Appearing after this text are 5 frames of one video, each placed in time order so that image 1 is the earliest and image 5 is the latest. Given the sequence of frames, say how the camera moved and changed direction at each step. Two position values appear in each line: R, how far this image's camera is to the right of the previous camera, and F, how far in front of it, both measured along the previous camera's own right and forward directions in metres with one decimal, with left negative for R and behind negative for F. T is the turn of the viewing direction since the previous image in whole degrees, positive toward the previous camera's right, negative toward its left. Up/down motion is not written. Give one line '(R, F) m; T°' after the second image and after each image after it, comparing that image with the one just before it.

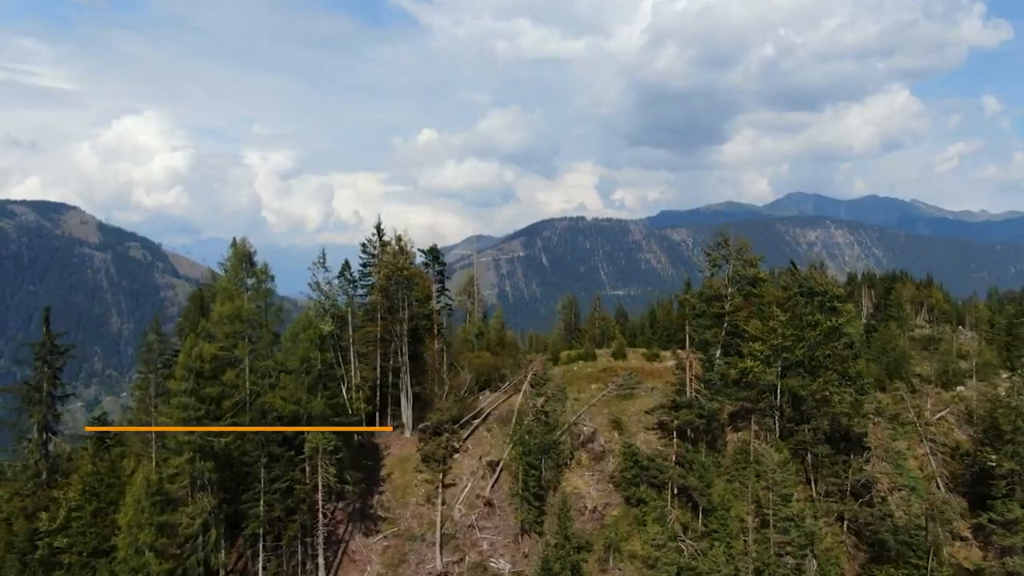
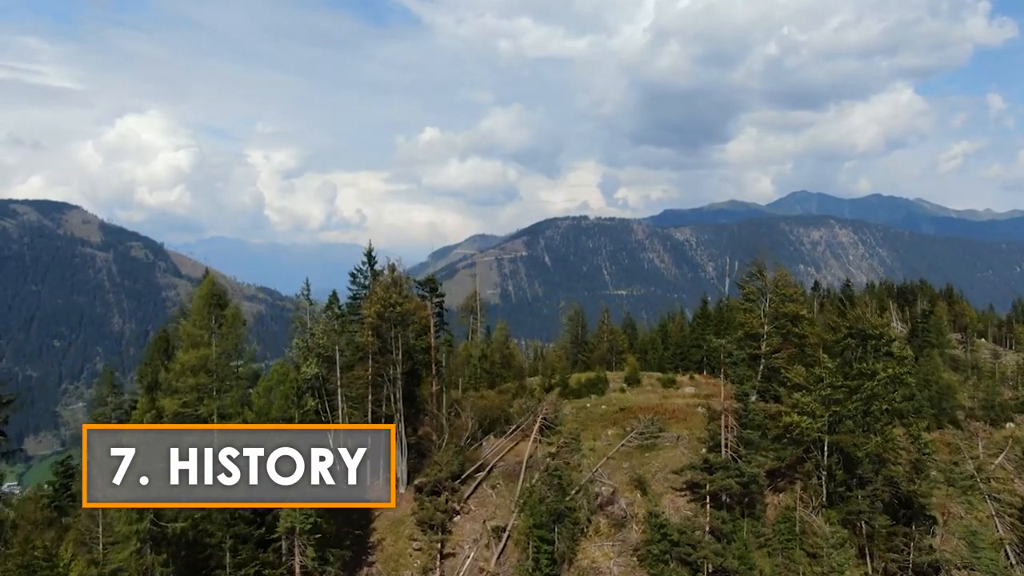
(-0.1, +1.7) m; 0°
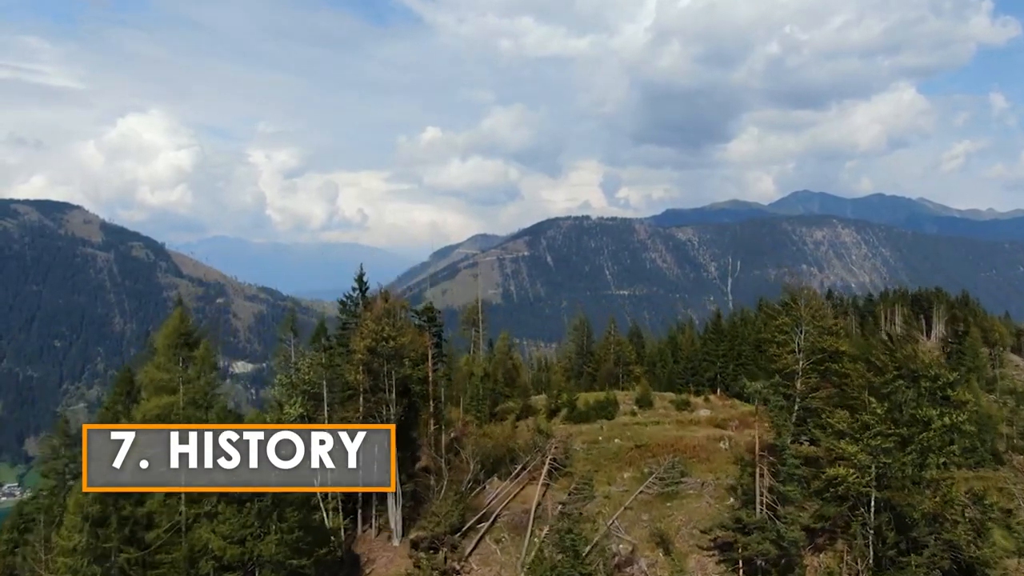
(-0.1, +1.3) m; 0°
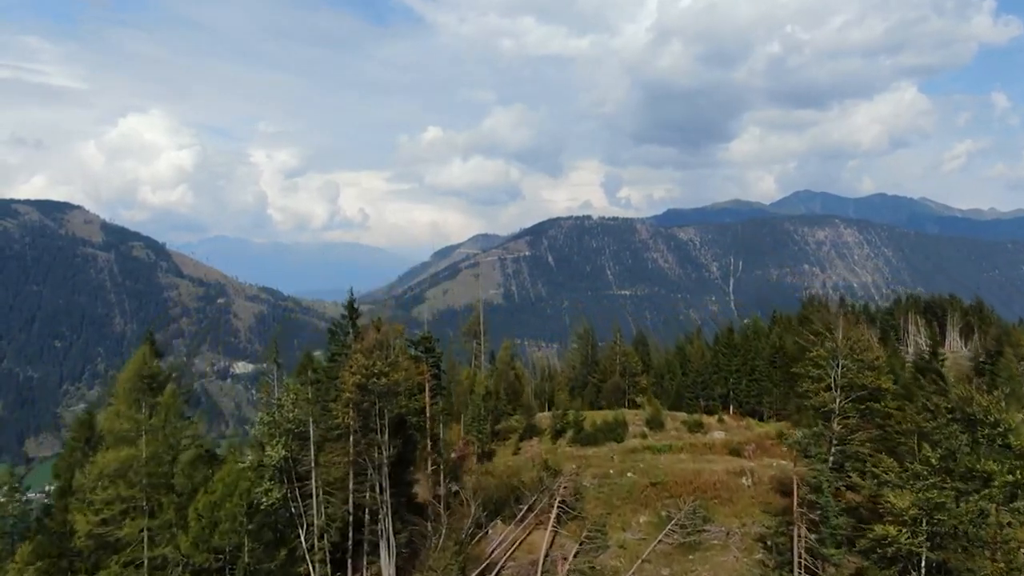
(-0.1, +1.2) m; 0°
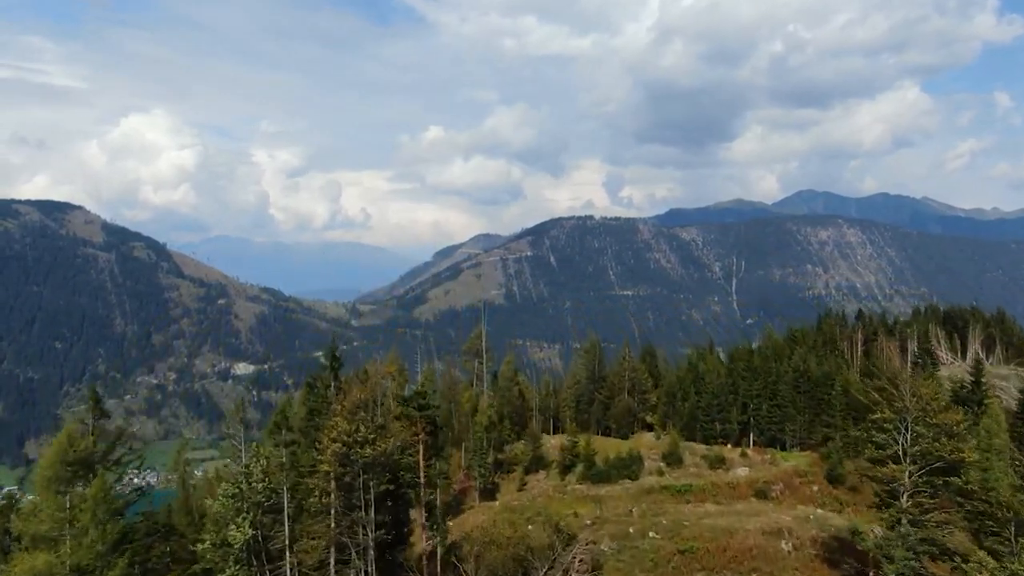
(-0.1, +1.7) m; 0°
